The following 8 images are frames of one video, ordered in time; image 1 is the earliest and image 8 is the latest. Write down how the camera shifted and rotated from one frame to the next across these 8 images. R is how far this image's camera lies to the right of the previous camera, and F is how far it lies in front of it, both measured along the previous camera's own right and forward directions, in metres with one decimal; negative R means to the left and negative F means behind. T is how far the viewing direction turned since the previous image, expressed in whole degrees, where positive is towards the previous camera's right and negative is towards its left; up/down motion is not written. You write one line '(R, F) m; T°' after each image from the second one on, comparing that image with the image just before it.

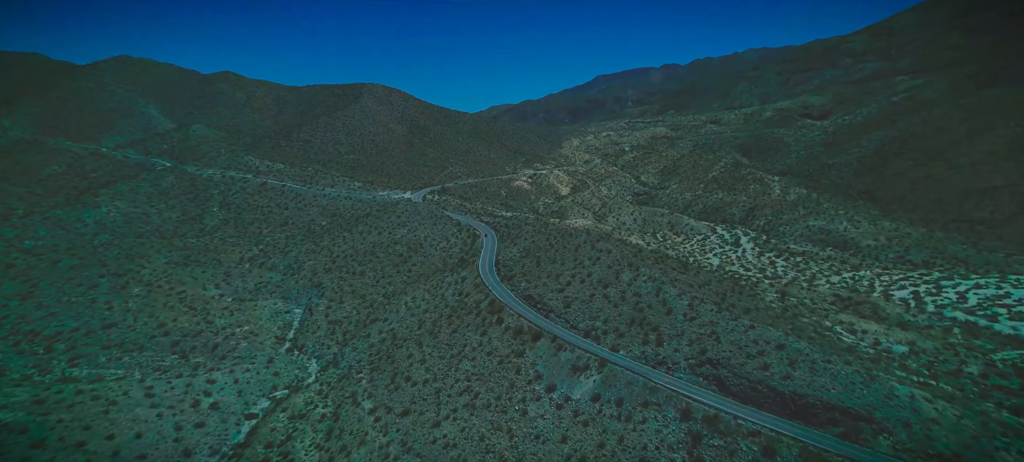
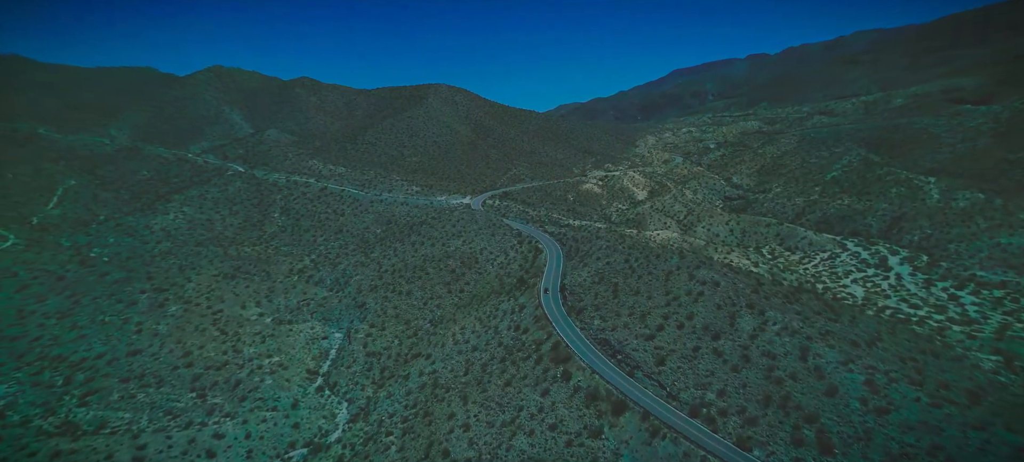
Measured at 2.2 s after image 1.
(-0.2, +5.0) m; -7°
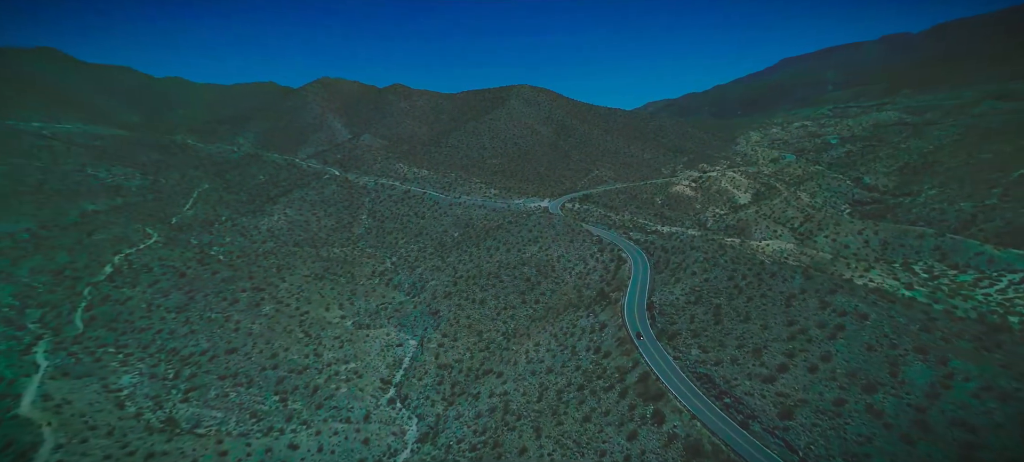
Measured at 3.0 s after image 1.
(+0.1, +2.7) m; -9°
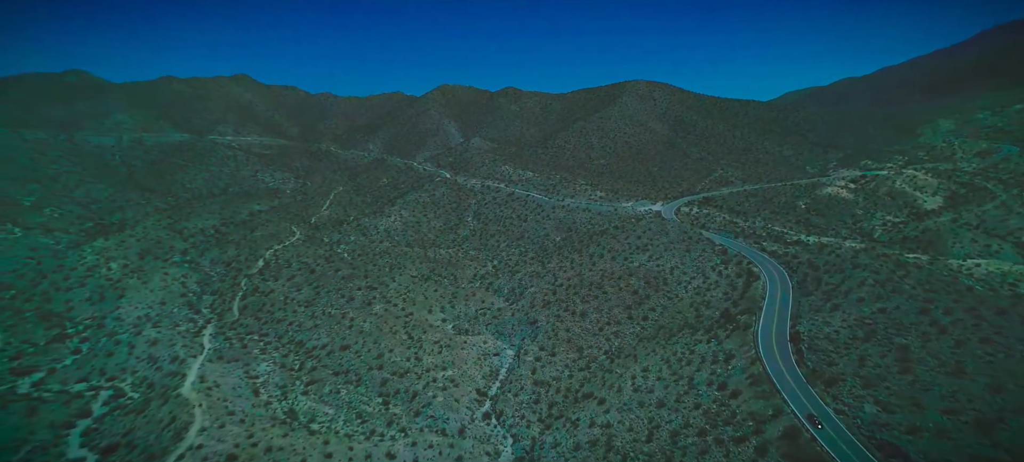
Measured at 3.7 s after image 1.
(-0.1, +2.8) m; -11°
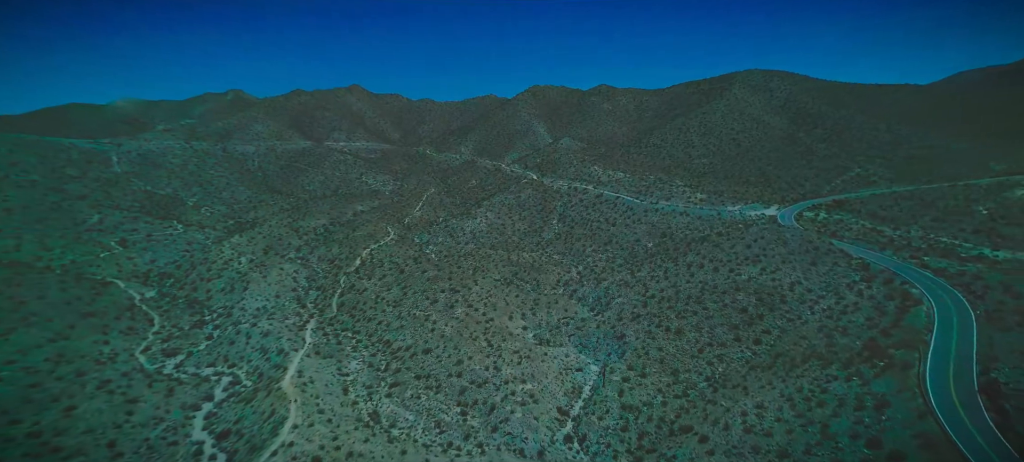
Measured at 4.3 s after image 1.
(0.0, +2.7) m; -9°
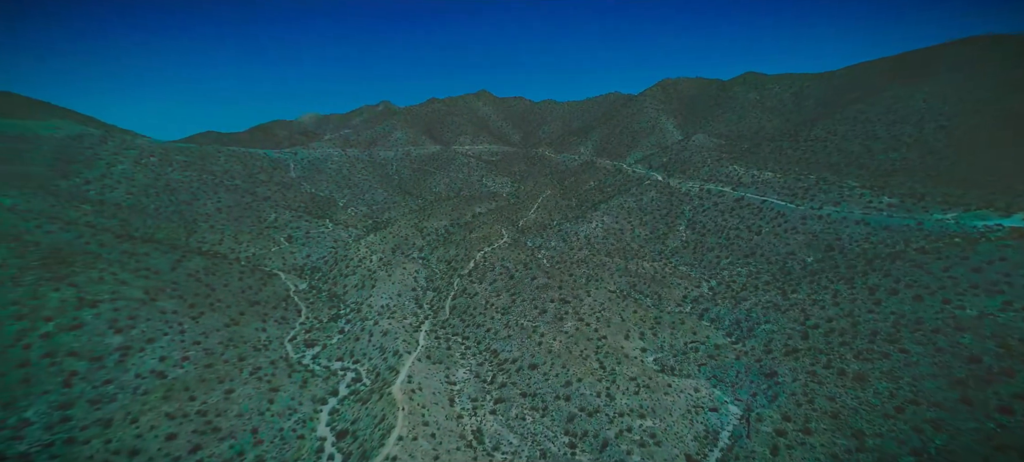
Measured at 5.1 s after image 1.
(-0.3, +4.5) m; -13°
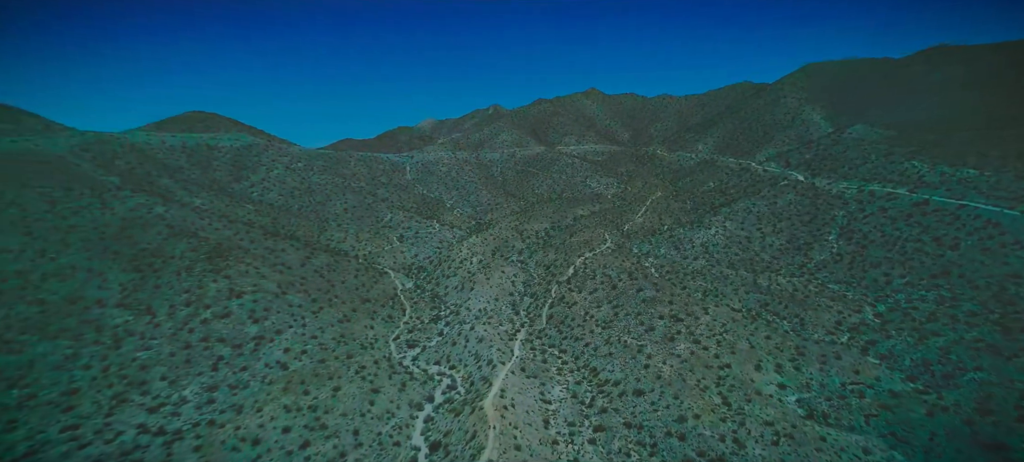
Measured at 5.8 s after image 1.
(-0.5, +5.0) m; -11°
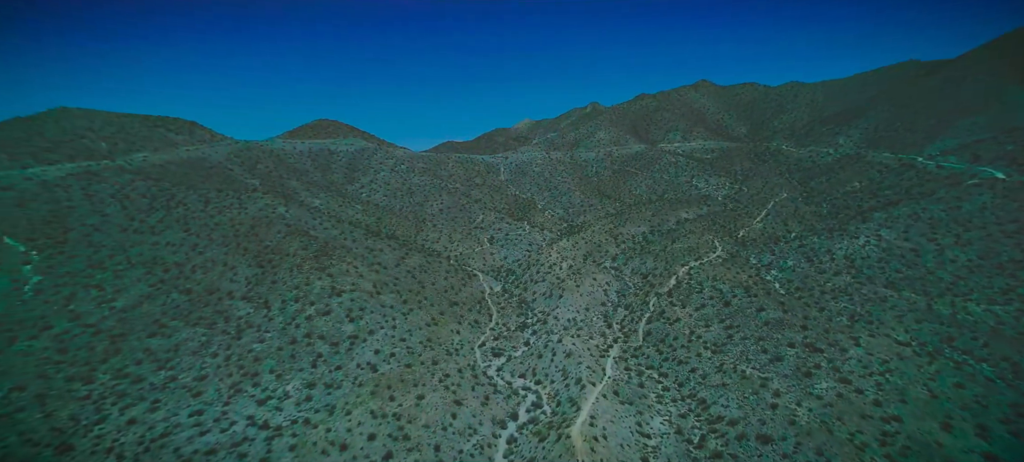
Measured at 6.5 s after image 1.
(-0.4, +6.3) m; -10°
